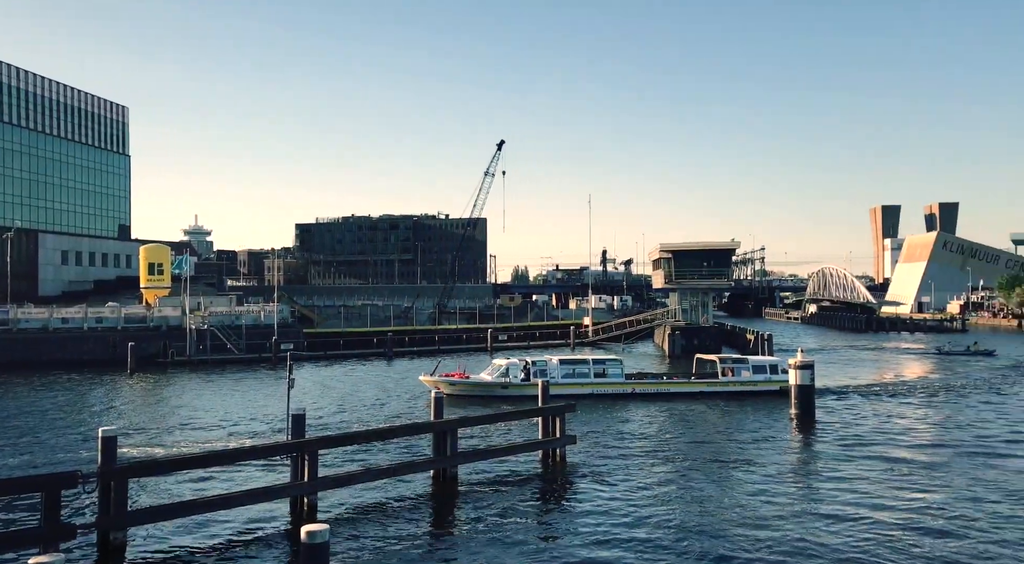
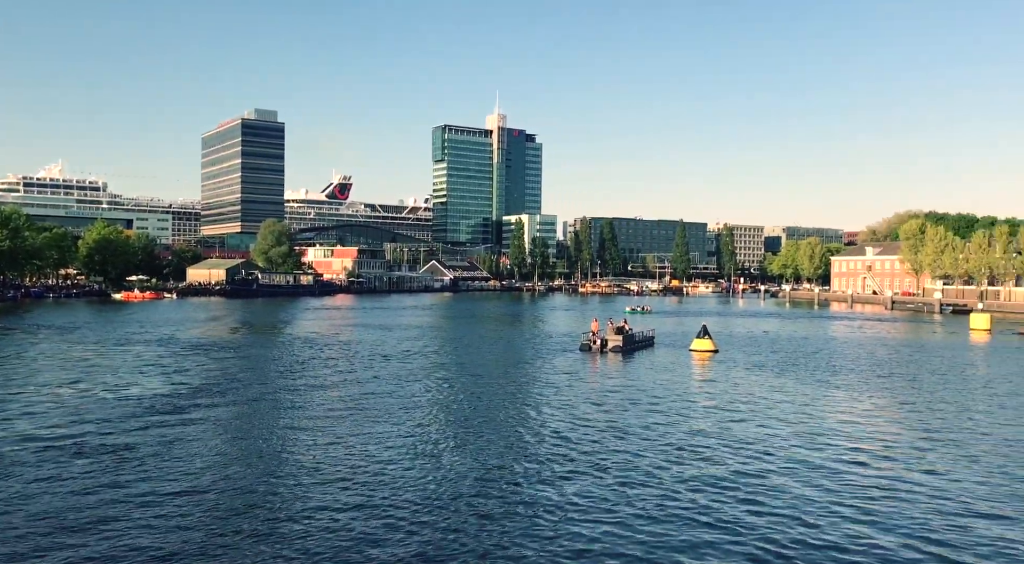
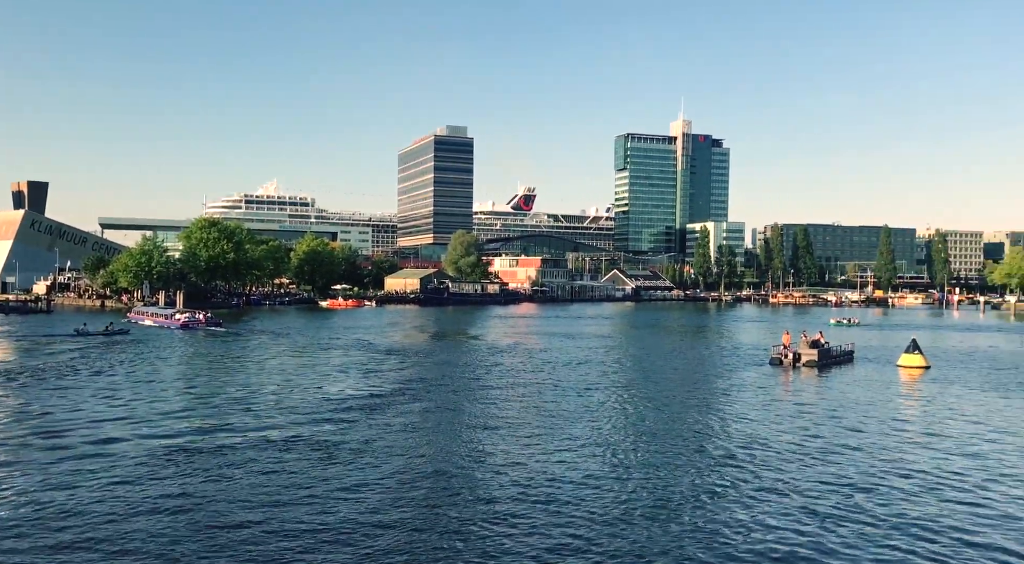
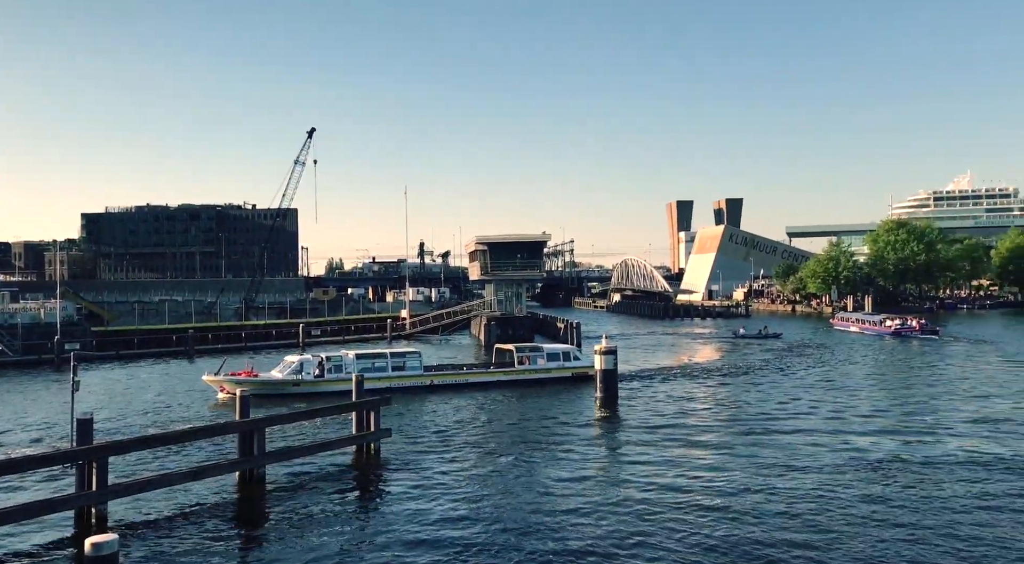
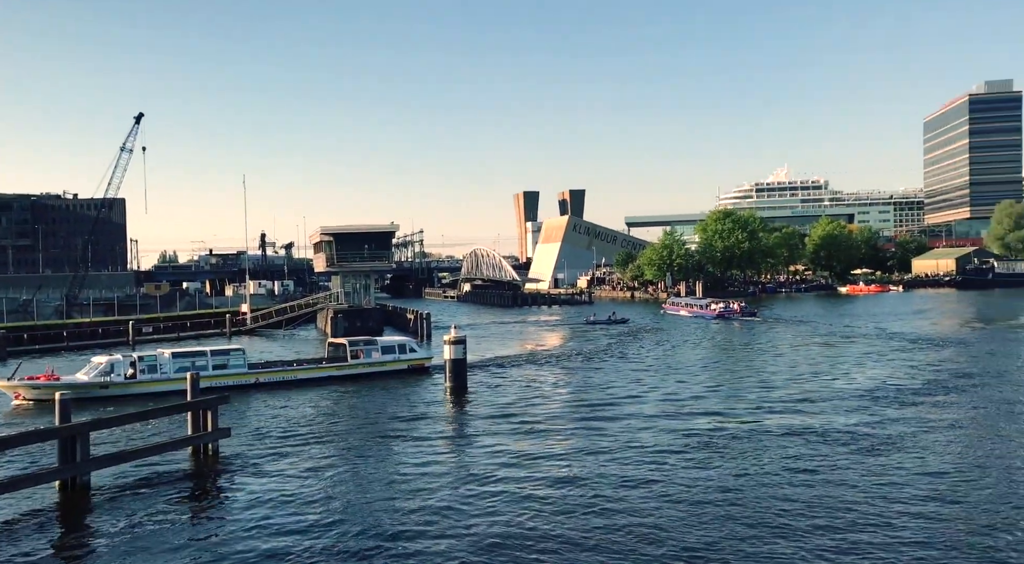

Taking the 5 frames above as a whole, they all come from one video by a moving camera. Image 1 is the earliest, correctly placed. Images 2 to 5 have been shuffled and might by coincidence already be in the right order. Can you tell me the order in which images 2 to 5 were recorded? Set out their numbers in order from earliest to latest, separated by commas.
4, 5, 3, 2
